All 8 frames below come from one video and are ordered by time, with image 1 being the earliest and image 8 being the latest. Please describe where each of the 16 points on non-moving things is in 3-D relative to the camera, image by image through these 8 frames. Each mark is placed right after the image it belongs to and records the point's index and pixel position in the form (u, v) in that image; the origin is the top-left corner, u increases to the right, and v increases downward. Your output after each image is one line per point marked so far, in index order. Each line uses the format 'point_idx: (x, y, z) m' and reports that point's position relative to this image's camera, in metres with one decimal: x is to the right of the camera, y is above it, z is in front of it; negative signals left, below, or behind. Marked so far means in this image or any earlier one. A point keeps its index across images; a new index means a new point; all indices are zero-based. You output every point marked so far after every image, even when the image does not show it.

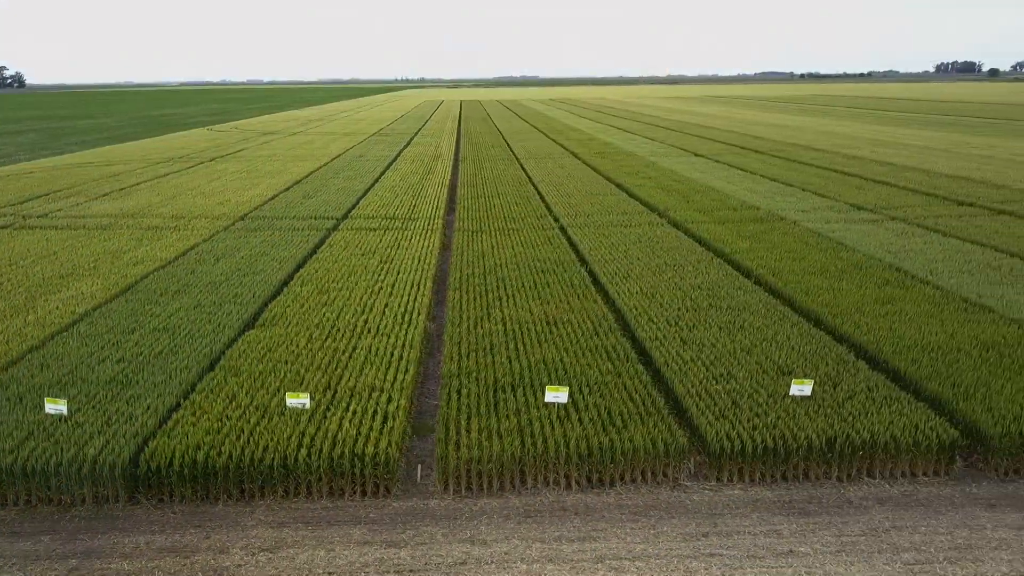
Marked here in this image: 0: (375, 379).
0: (-1.4, -0.9, +8.5) m
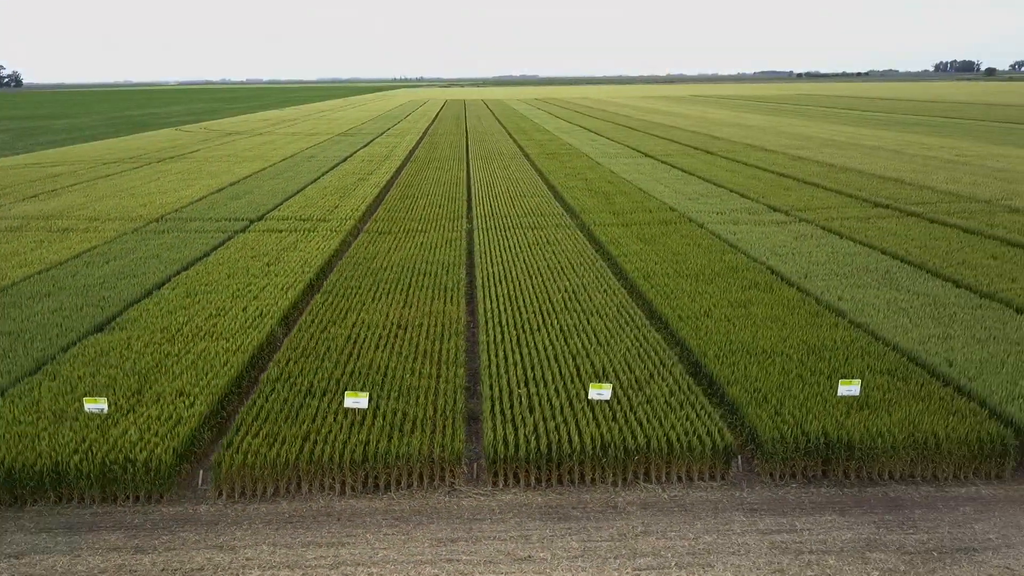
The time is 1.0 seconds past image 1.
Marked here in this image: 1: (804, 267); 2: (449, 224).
0: (-3.3, -1.0, +8.6) m
1: (+4.6, +0.3, +13.6) m
2: (-1.4, +1.4, +18.6) m
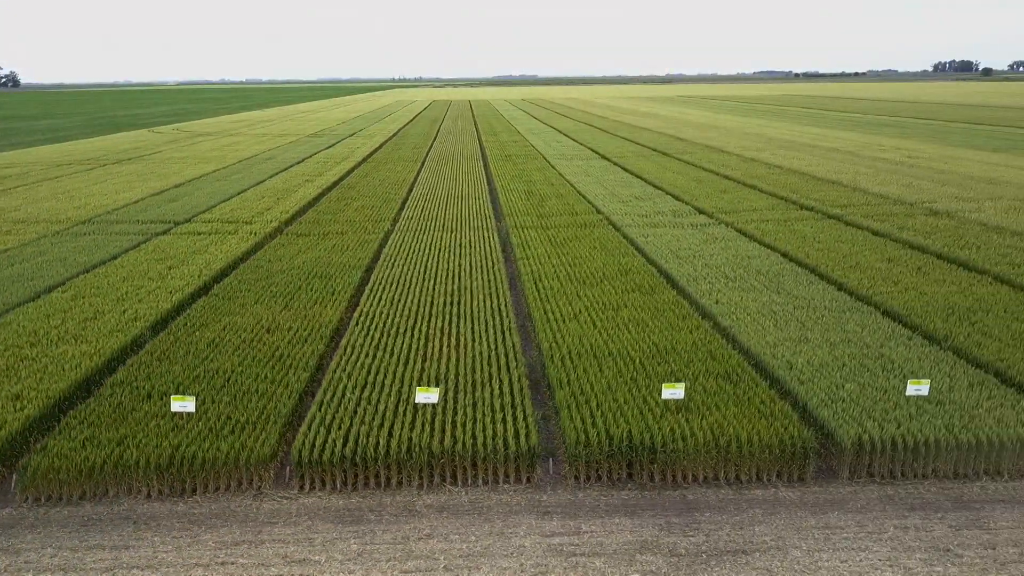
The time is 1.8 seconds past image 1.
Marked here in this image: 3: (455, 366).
0: (-4.9, -1.0, +8.6) m
1: (+3.0, +0.3, +13.7) m
2: (-3.1, +1.4, +18.7) m
3: (-0.6, -0.8, +9.2) m
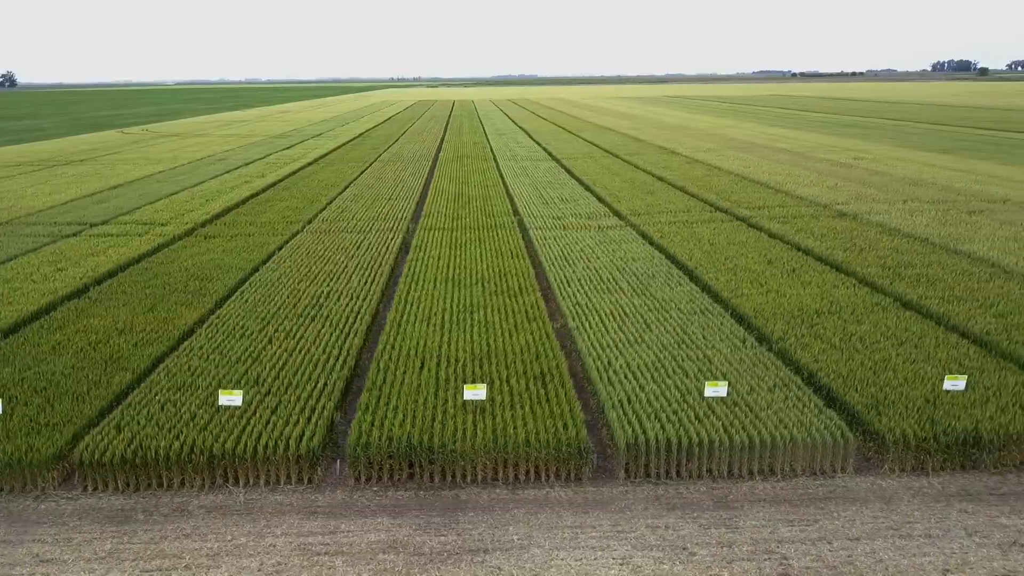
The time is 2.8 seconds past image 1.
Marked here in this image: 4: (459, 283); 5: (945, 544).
0: (-6.9, -1.1, +8.8) m
1: (+1.0, +0.3, +13.9) m
2: (-5.1, +1.3, +18.8) m
3: (-2.5, -0.9, +9.3) m
4: (-0.8, +0.1, +13.2) m
5: (+3.3, -1.9, +6.4) m
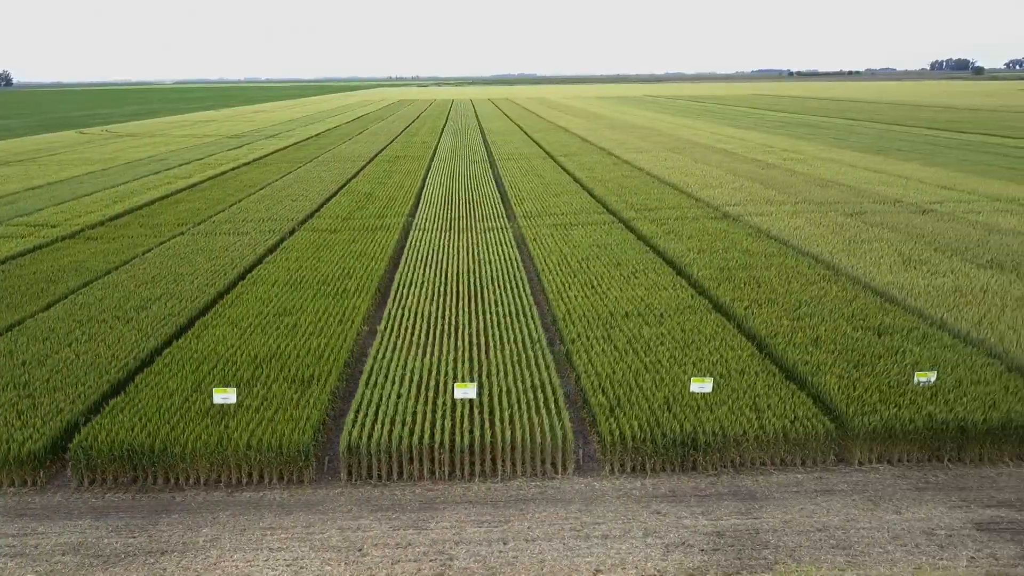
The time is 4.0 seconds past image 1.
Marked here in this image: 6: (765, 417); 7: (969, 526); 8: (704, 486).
0: (-9.3, -1.1, +8.9) m
1: (-1.5, +0.2, +14.0) m
2: (-7.6, +1.3, +18.9) m
3: (-5.0, -0.9, +9.4) m
4: (-3.3, +0.1, +13.3) m
5: (+0.8, -2.0, +6.5) m
6: (+2.4, -1.2, +8.0) m
7: (+3.6, -1.9, +6.7) m
8: (+1.7, -1.7, +7.4) m
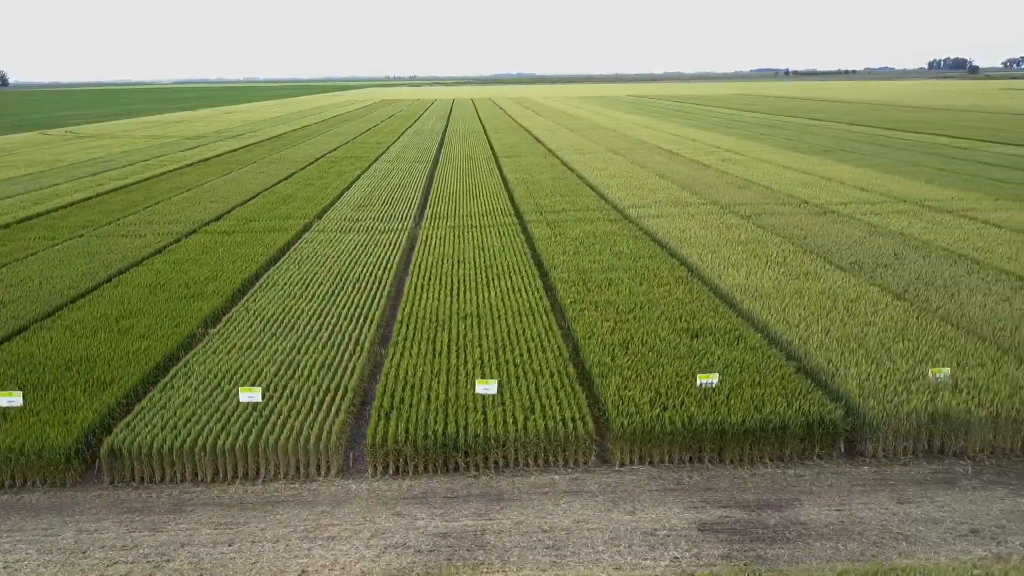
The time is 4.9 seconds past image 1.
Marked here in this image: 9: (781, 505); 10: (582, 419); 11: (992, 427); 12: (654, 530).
0: (-11.5, -1.2, +8.9) m
1: (-3.7, +0.2, +14.1) m
2: (-9.8, +1.2, +19.0) m
3: (-7.2, -1.0, +9.5) m
4: (-5.5, 0.0, +13.4) m
5: (-1.4, -2.0, +6.6) m
6: (+0.2, -1.3, +8.1) m
7: (+1.4, -1.9, +6.8) m
8: (-0.5, -1.8, +7.5) m
9: (+2.3, -1.8, +7.1) m
10: (+0.7, -1.2, +8.1) m
11: (+4.5, -1.3, +7.9) m
12: (+1.1, -1.9, +6.8) m
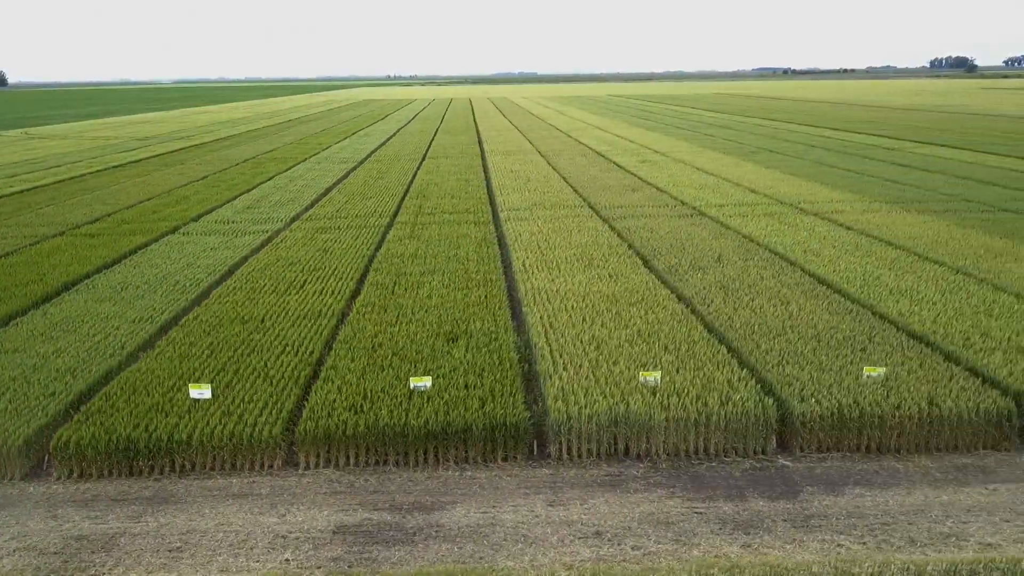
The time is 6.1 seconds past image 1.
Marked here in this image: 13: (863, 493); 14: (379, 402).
0: (-14.5, -1.2, +9.0) m
1: (-6.6, +0.1, +14.2) m
2: (-12.8, +1.2, +19.1) m
3: (-10.1, -1.0, +9.6) m
4: (-8.5, 0.0, +13.5) m
5: (-4.3, -2.1, +6.8) m
6: (-2.7, -1.3, +8.2) m
7: (-1.5, -2.0, +6.9) m
8: (-3.4, -1.8, +7.7) m
9: (-0.7, -1.9, +7.3) m
10: (-2.3, -1.3, +8.2) m
11: (+1.5, -1.3, +8.0) m
12: (-1.8, -2.0, +6.9) m
13: (+3.0, -1.8, +7.4) m
14: (-1.3, -1.2, +8.4) m
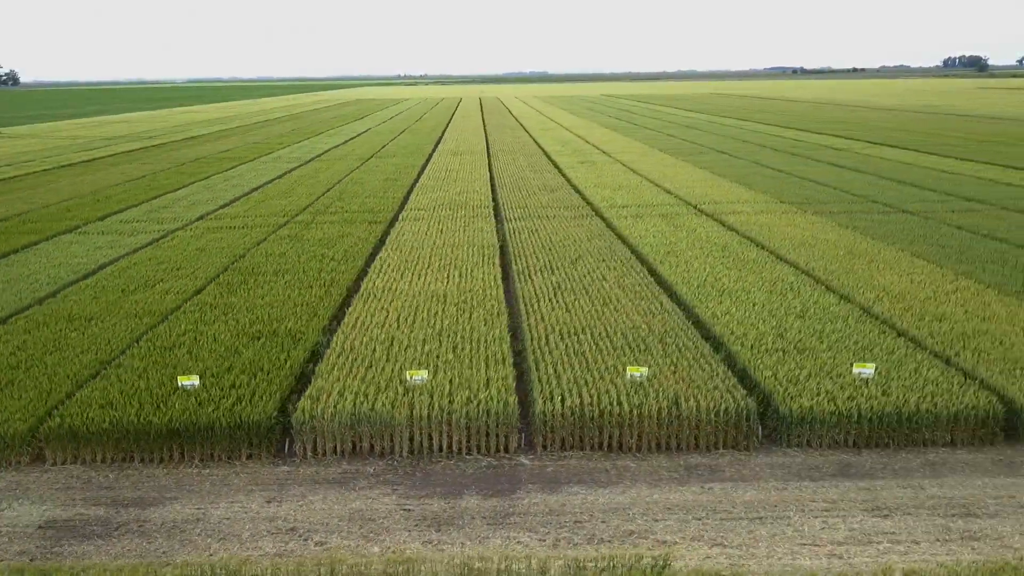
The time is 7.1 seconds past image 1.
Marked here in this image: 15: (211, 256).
0: (-16.9, -1.2, +9.3) m
1: (-9.0, +0.1, +14.4) m
2: (-15.1, +1.2, +19.4) m
3: (-12.6, -1.0, +9.9) m
4: (-10.9, 0.0, +13.8) m
5: (-6.8, -2.1, +6.9) m
6: (-5.2, -1.3, +8.4) m
7: (-4.0, -2.0, +7.1) m
8: (-5.9, -1.8, +7.8) m
9: (-3.1, -1.9, +7.4) m
10: (-4.7, -1.3, +8.4) m
11: (-0.9, -1.3, +8.1) m
12: (-4.3, -2.0, +7.0) m
13: (+0.6, -1.8, +7.5) m
14: (-3.8, -1.1, +8.6) m
15: (-5.4, +0.5, +15.4) m
